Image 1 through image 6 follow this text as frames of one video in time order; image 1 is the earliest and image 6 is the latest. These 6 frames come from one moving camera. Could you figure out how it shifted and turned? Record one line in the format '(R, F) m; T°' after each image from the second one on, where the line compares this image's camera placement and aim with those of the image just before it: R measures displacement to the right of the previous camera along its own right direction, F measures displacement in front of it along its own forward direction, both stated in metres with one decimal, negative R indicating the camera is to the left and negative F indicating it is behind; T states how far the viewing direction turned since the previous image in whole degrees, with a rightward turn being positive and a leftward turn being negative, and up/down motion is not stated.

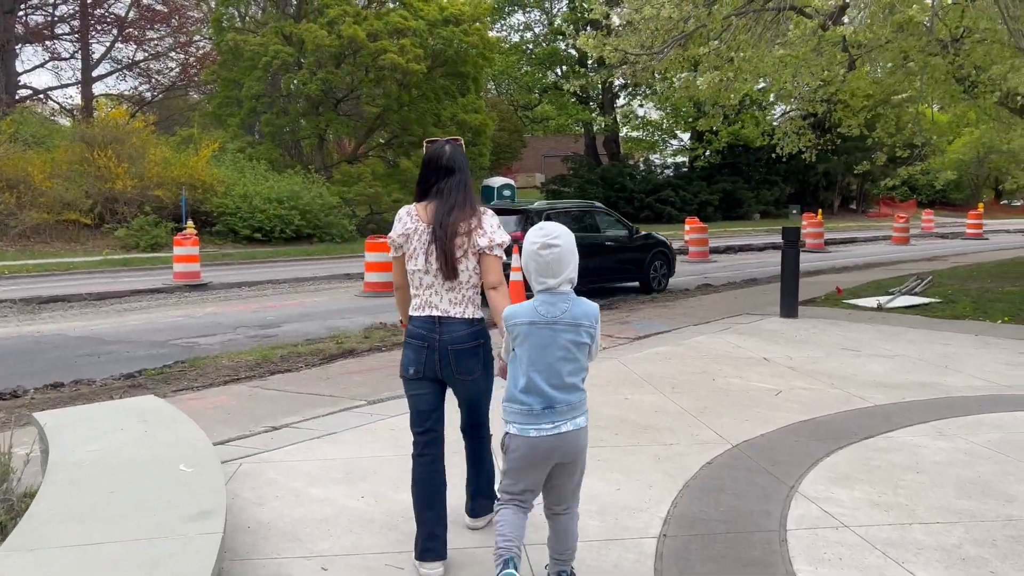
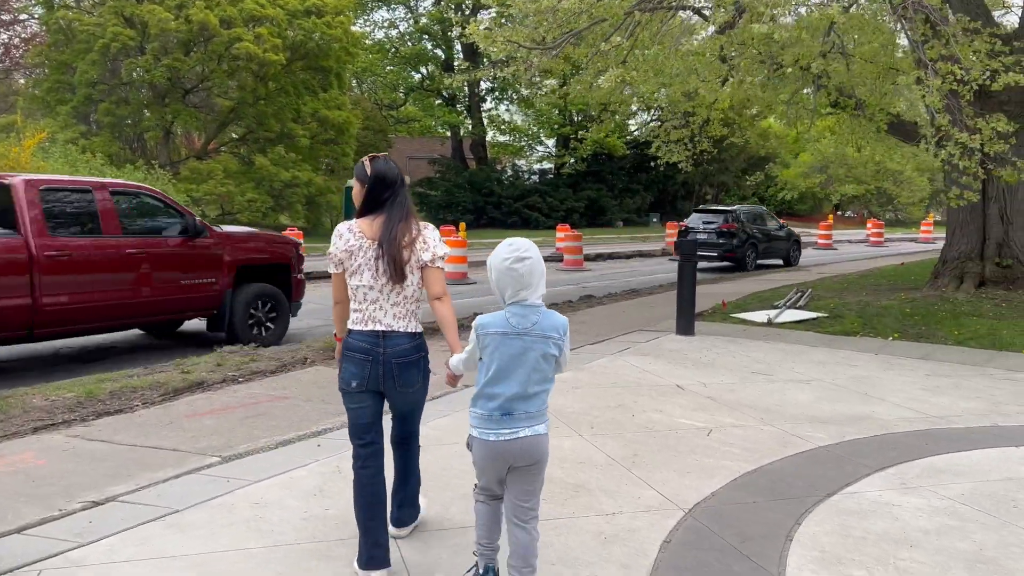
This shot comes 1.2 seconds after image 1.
(-0.2, +0.9) m; +10°
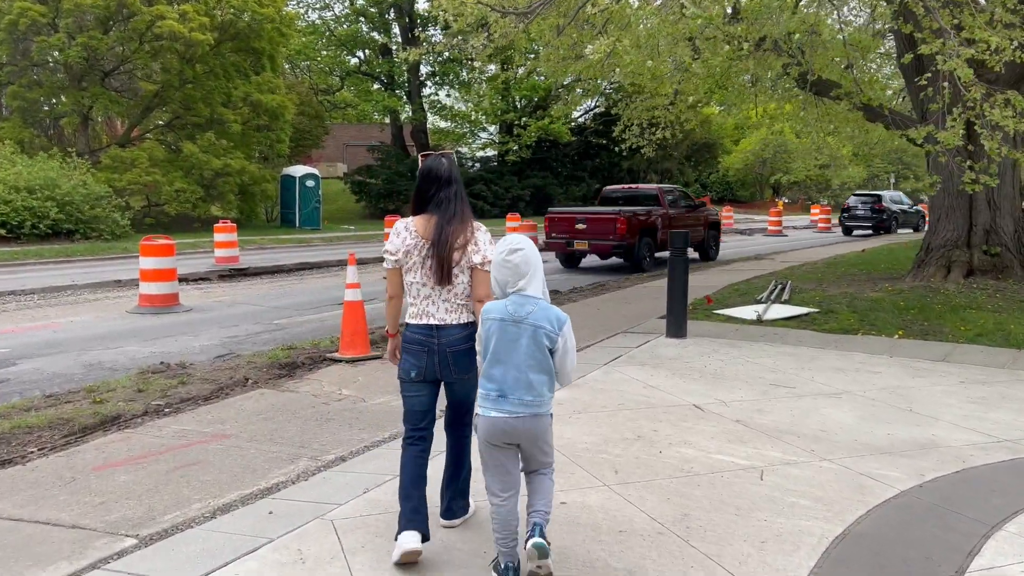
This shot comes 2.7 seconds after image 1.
(-0.3, +1.1) m; +4°
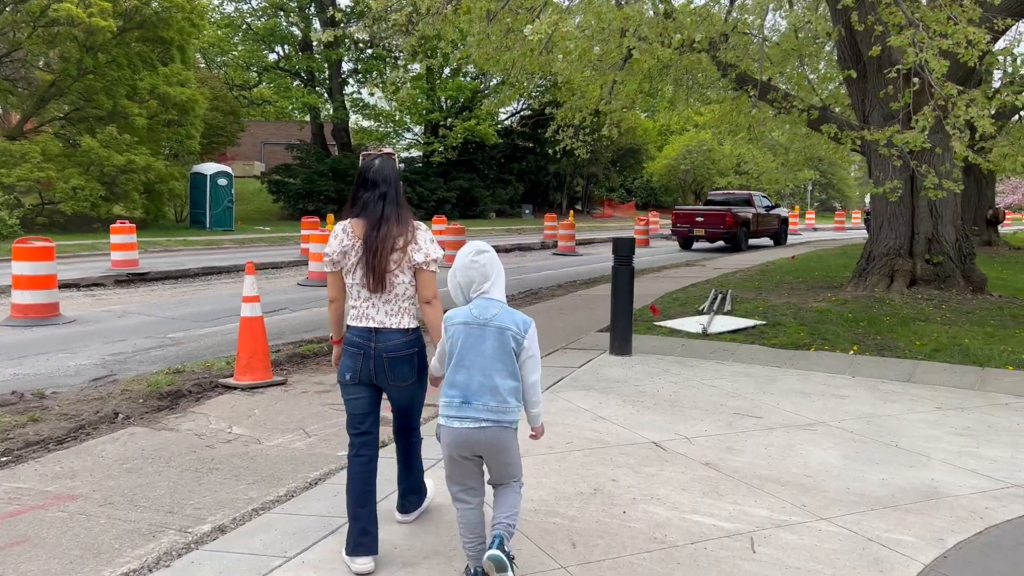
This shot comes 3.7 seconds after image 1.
(0.0, +0.9) m; +5°
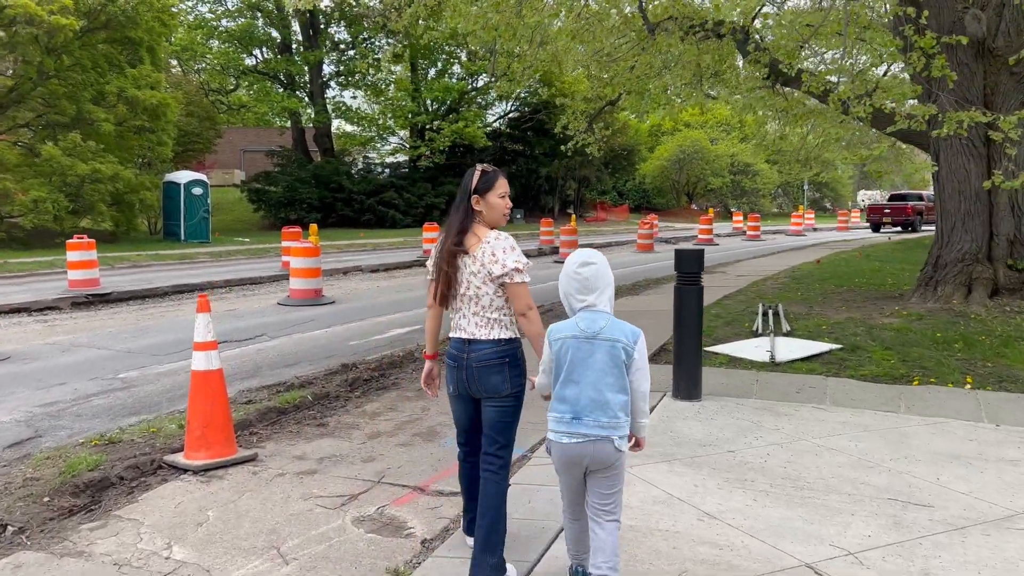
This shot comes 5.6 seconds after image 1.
(-0.3, +1.6) m; +1°
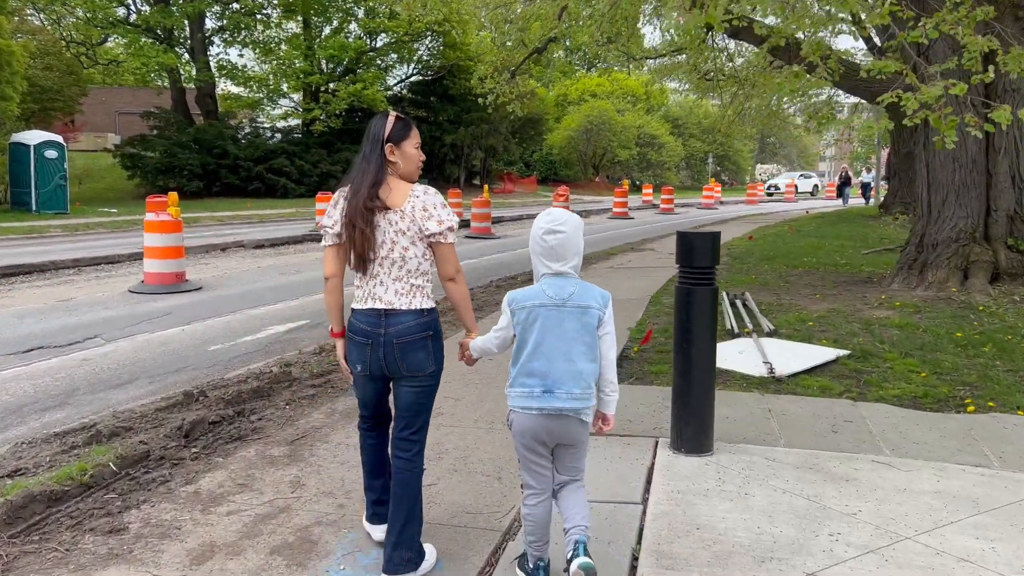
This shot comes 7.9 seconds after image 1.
(-0.1, +2.0) m; +7°
